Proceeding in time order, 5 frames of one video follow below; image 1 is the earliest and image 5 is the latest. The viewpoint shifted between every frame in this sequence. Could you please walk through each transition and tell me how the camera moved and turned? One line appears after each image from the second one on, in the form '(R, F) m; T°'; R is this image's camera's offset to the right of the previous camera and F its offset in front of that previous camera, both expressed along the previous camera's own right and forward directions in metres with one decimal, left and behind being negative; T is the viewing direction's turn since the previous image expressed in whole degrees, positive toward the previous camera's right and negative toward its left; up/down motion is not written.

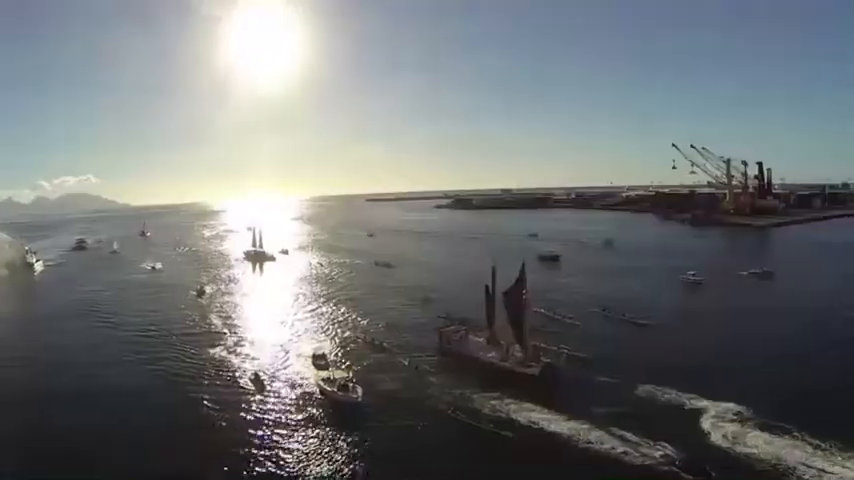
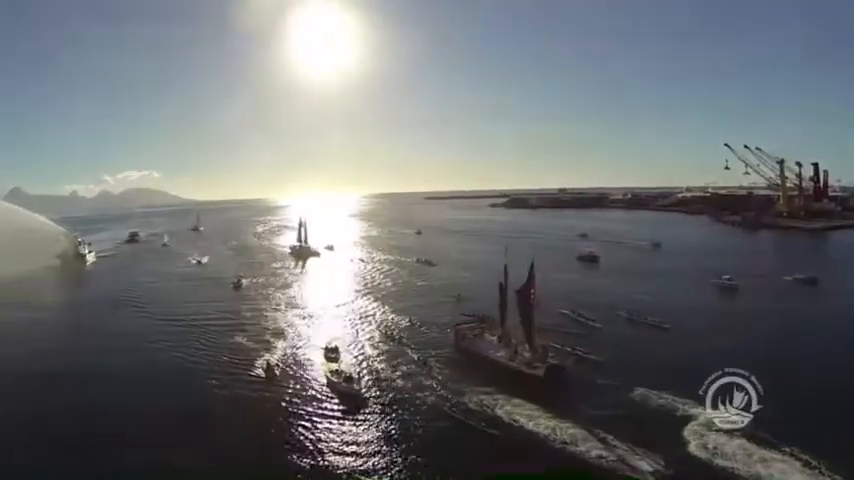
(+1.1, -0.1) m; -5°
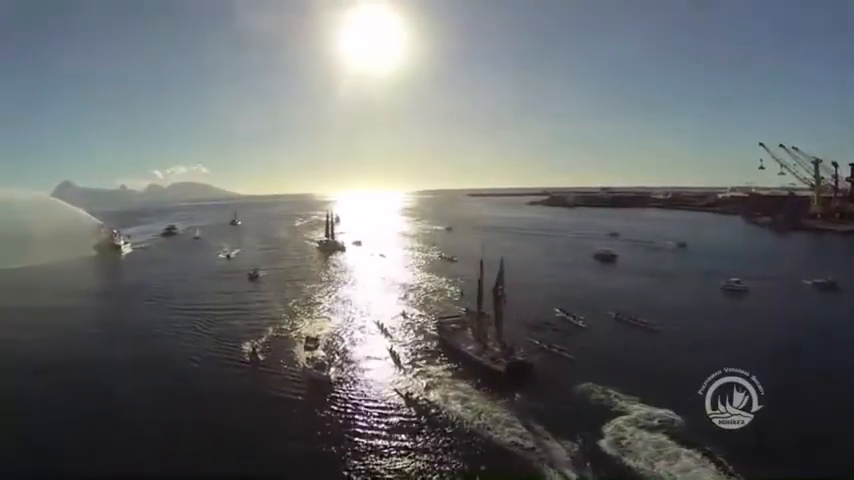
(+2.0, -0.5) m; -4°
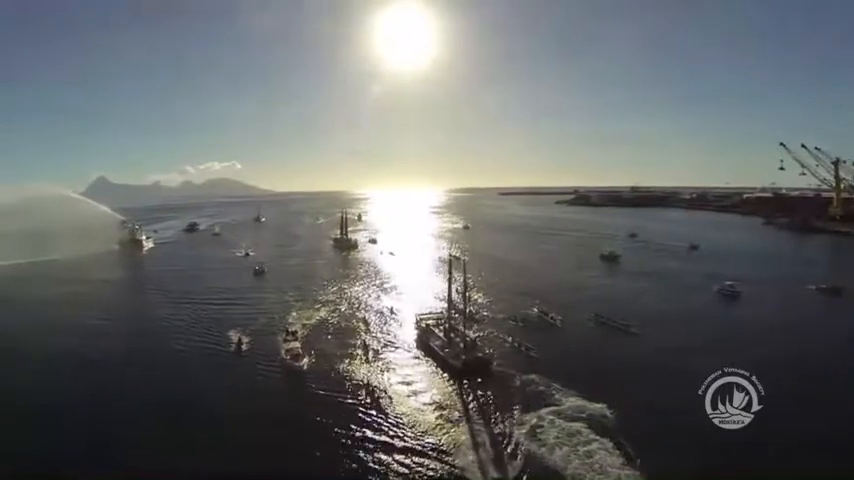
(+1.8, -0.6) m; -3°
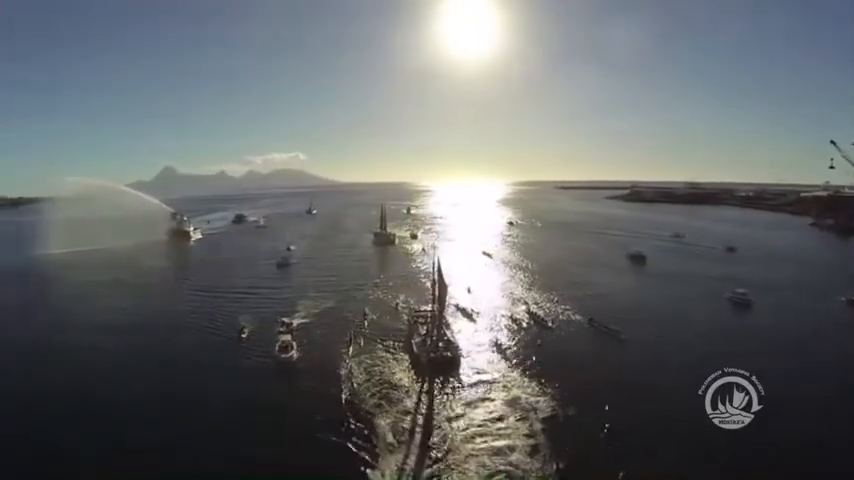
(+2.5, -1.2) m; -5°
